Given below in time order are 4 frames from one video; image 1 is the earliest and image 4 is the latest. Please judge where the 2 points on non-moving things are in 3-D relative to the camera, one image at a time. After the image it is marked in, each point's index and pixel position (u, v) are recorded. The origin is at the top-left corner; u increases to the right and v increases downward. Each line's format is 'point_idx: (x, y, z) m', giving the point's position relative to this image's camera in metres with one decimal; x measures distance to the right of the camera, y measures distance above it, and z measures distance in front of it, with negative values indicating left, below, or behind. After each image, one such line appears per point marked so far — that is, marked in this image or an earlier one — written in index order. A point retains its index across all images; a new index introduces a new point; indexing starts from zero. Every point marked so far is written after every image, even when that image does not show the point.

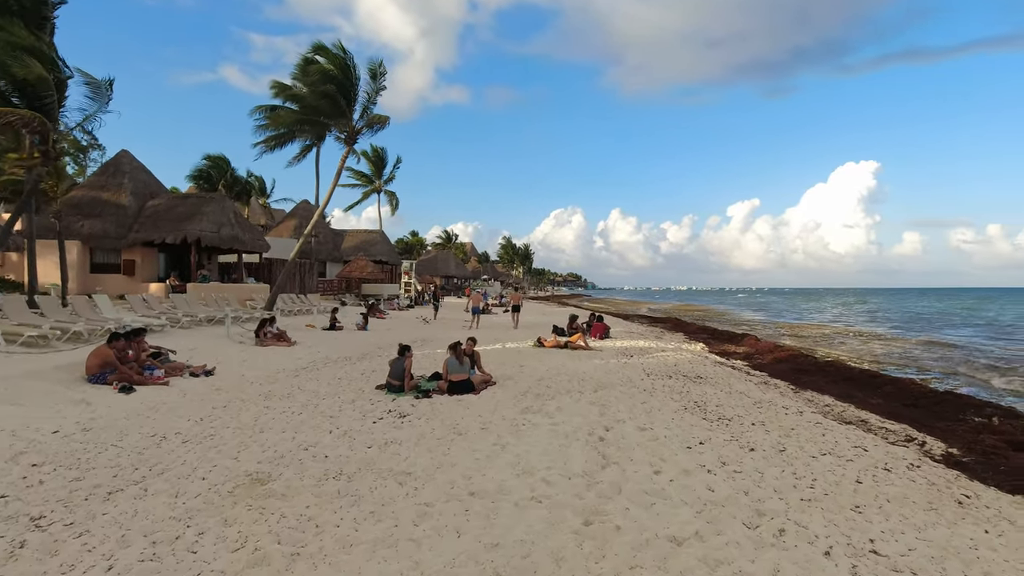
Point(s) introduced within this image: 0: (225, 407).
0: (-3.6, -1.5, +7.1) m
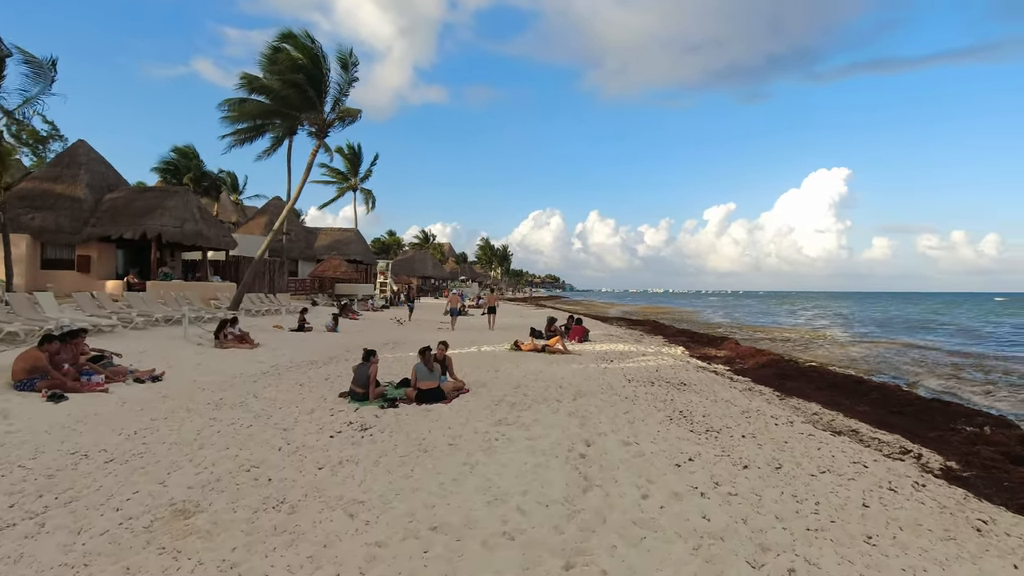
0: (-3.9, -1.5, +6.4) m
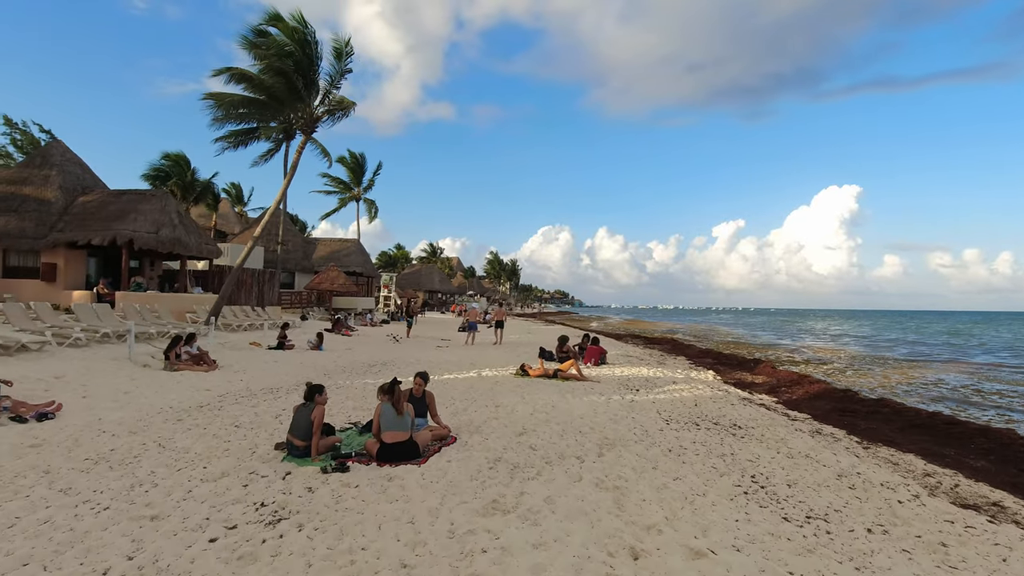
0: (-3.9, -1.5, +4.3) m
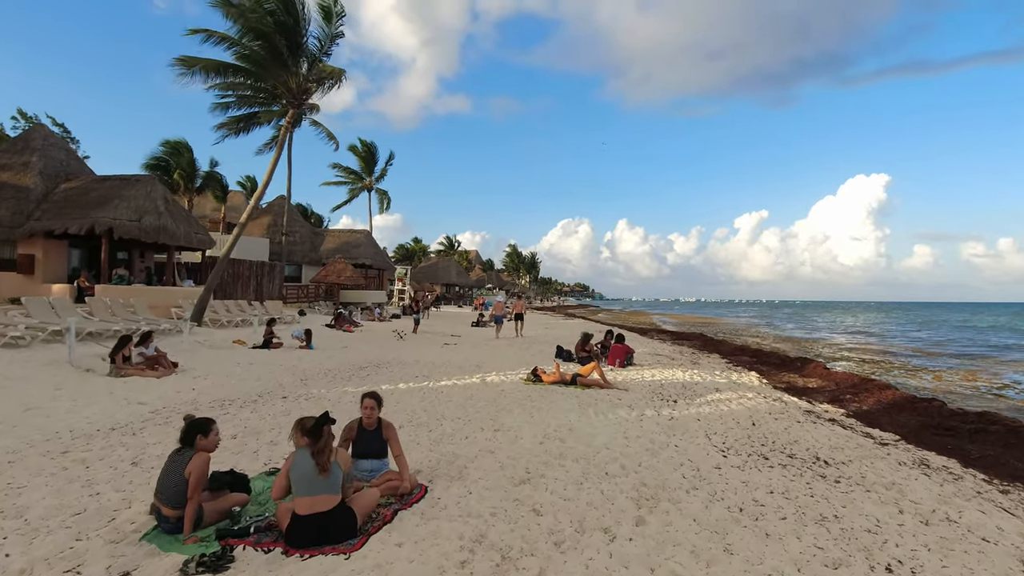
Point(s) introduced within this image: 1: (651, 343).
0: (-4.0, -1.4, +2.5) m
1: (+4.6, -1.8, +18.8) m
